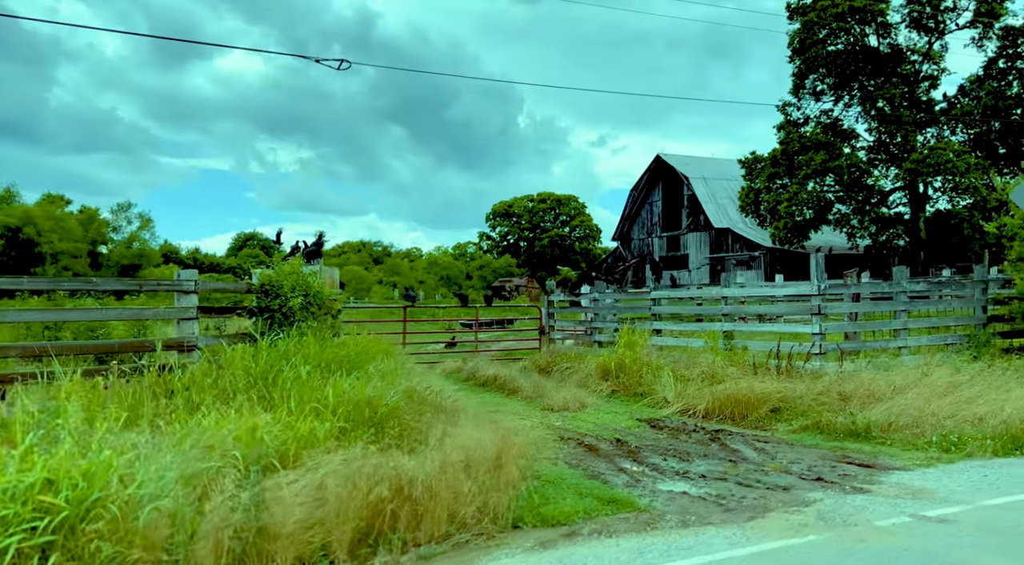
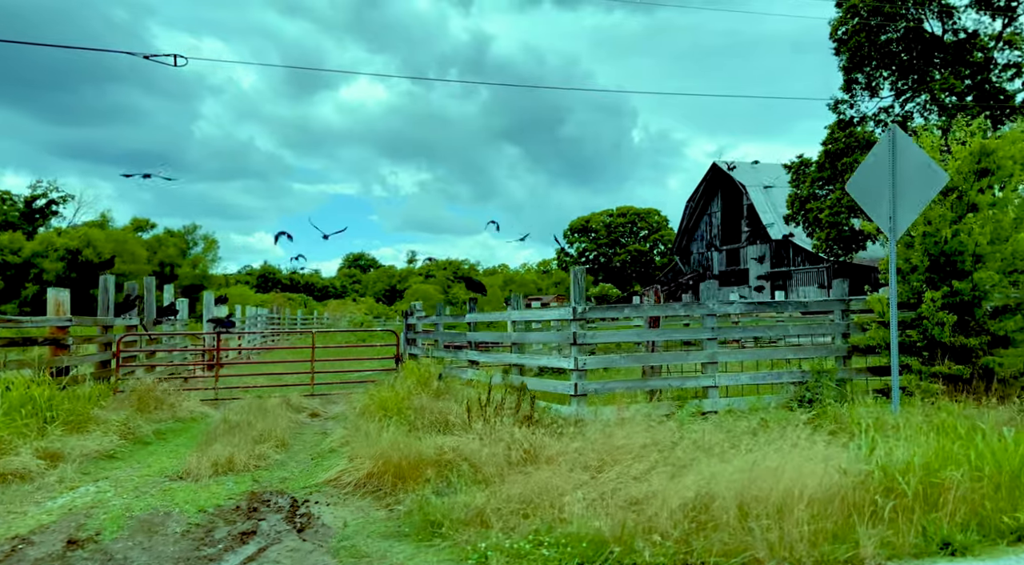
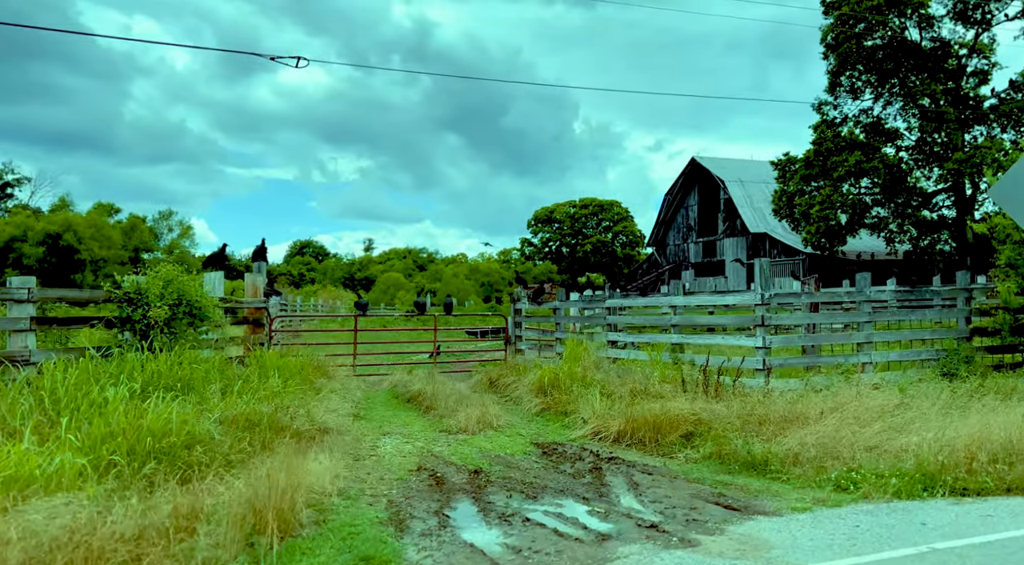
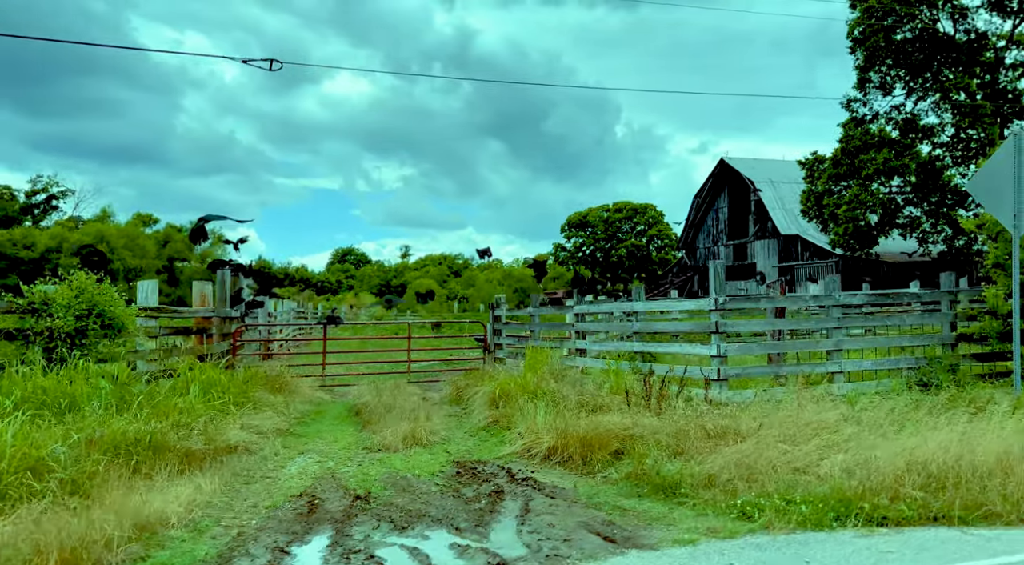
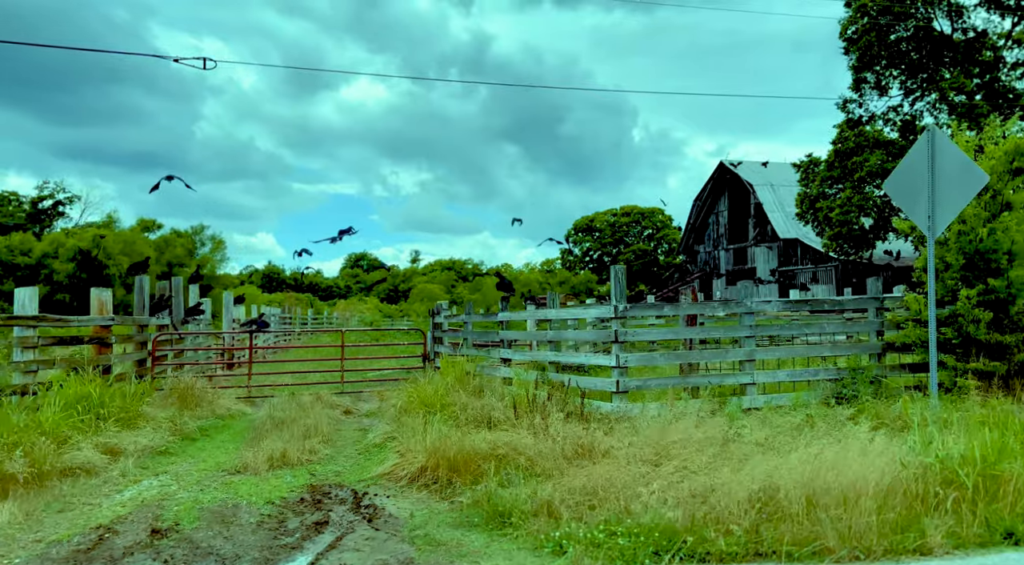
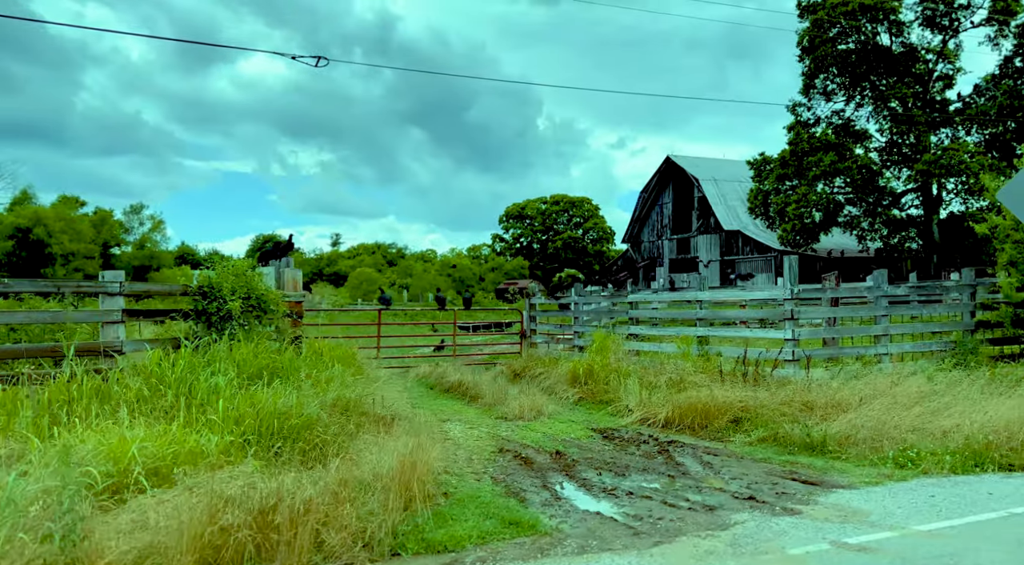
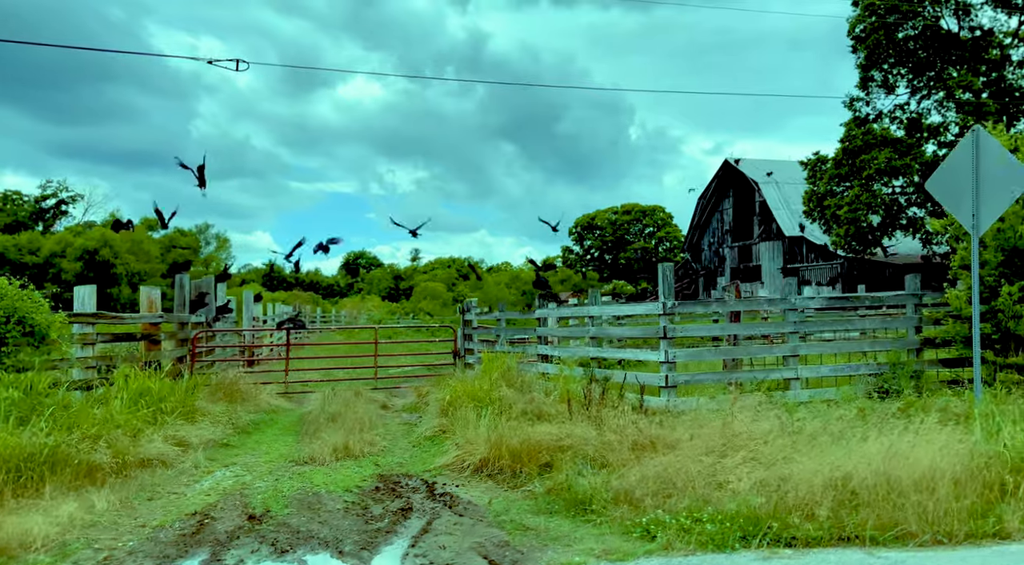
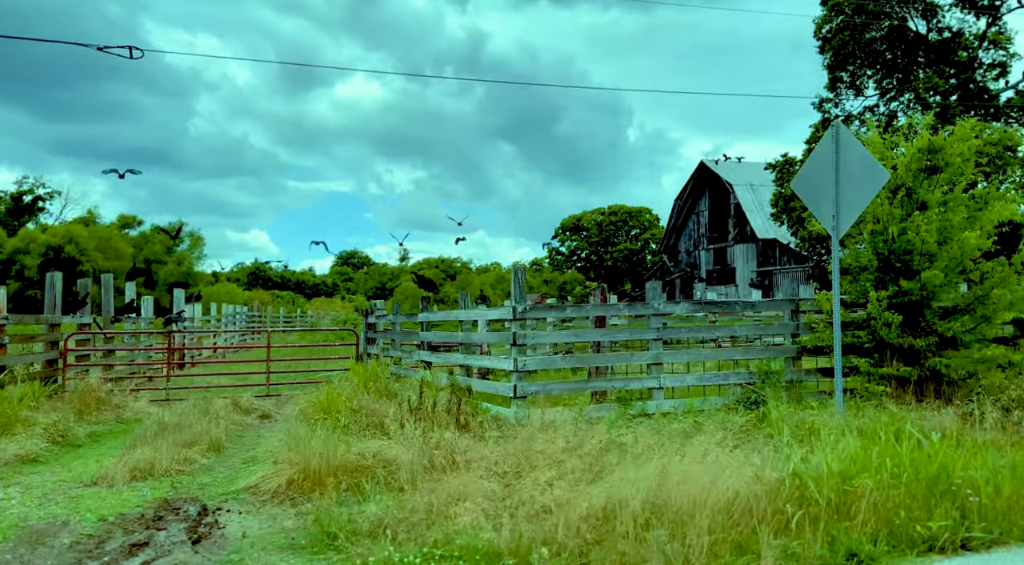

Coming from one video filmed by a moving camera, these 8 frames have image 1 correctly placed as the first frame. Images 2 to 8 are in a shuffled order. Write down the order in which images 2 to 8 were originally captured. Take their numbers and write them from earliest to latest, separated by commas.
6, 3, 4, 7, 5, 2, 8
